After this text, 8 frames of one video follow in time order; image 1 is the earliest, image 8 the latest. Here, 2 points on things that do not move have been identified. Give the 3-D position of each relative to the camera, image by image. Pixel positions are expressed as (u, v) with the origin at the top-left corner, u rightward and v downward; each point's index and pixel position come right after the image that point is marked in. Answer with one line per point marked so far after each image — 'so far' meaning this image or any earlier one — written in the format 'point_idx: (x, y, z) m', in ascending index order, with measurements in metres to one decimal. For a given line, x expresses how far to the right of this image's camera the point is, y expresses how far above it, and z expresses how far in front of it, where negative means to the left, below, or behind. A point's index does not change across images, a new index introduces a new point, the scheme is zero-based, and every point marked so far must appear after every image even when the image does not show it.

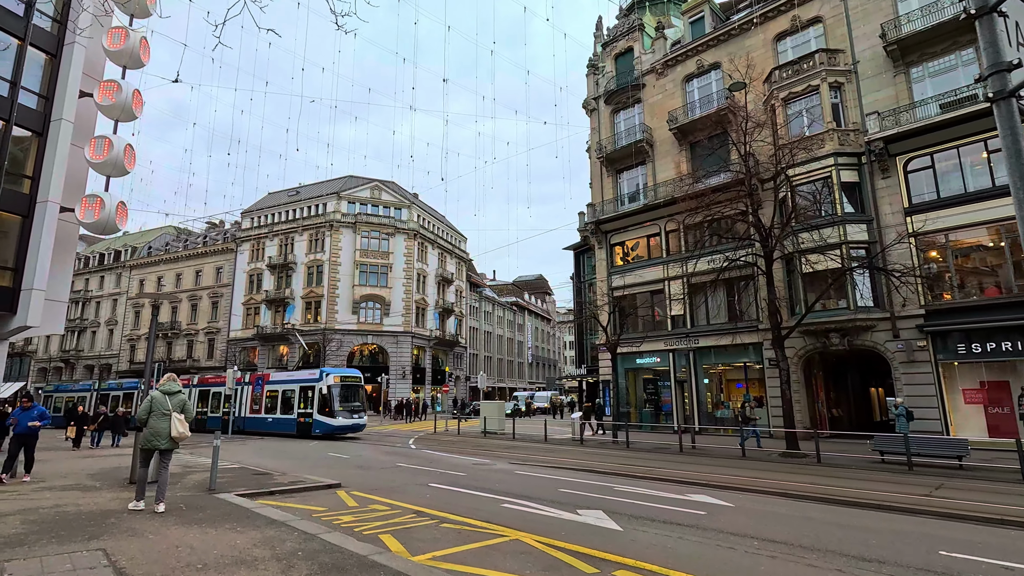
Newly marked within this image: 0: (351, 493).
0: (-2.7, -3.5, +9.1) m
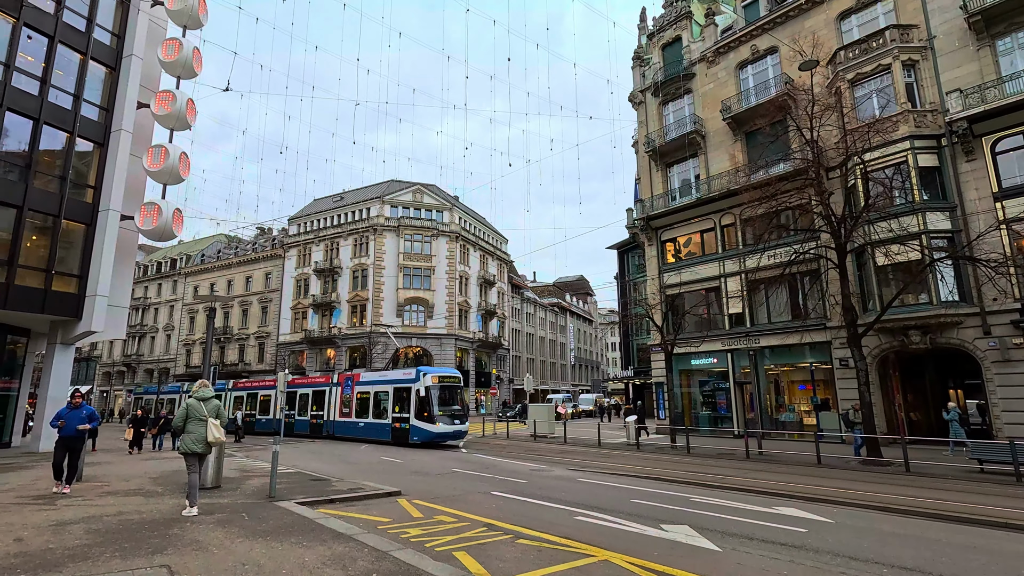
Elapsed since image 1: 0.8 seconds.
0: (-1.6, -3.5, +8.7) m
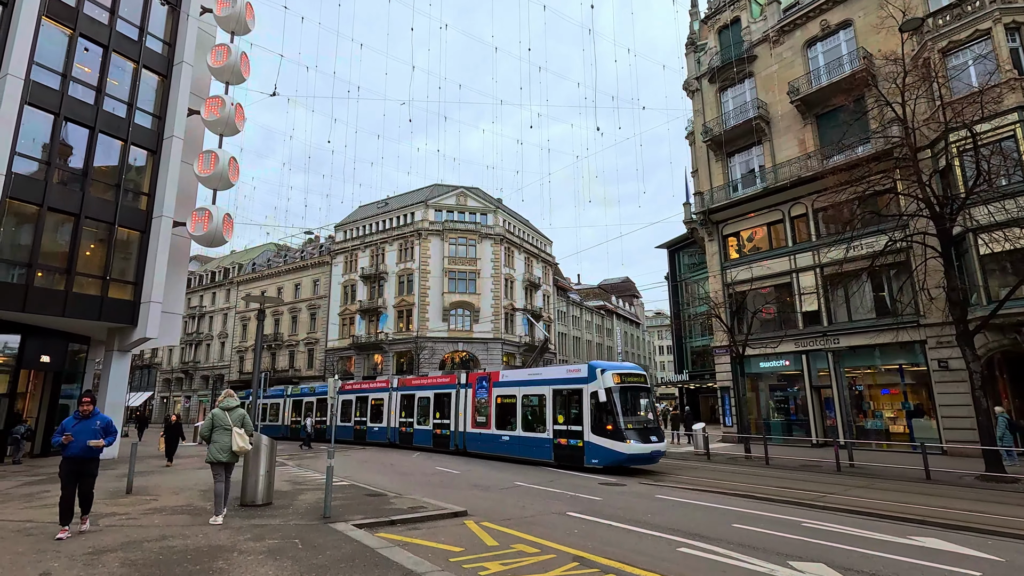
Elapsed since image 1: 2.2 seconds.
0: (-0.4, -3.4, +7.6) m
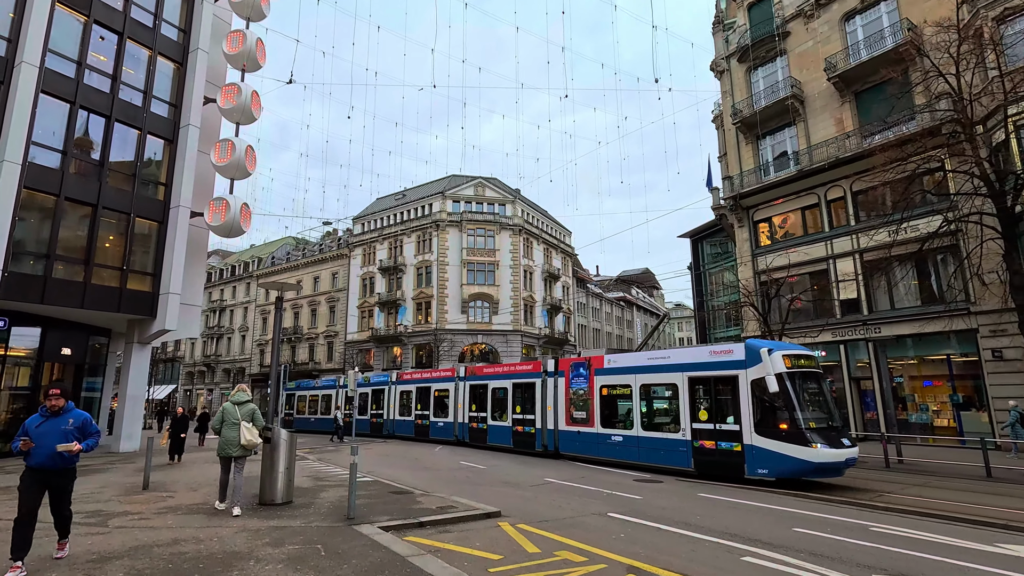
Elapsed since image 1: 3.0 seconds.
0: (+0.1, -3.2, +7.0) m
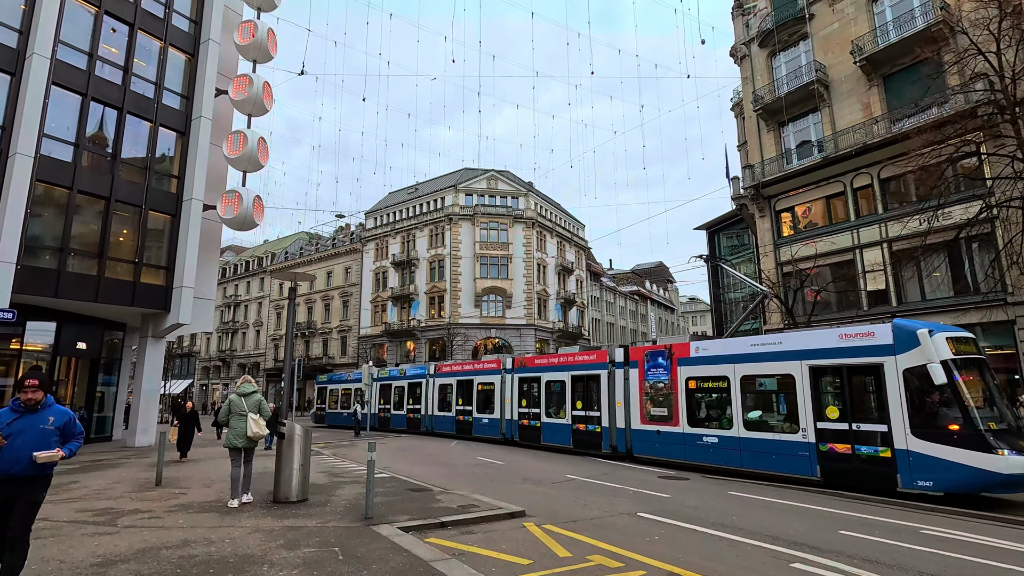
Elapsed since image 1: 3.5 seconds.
0: (+0.4, -3.0, +6.6) m
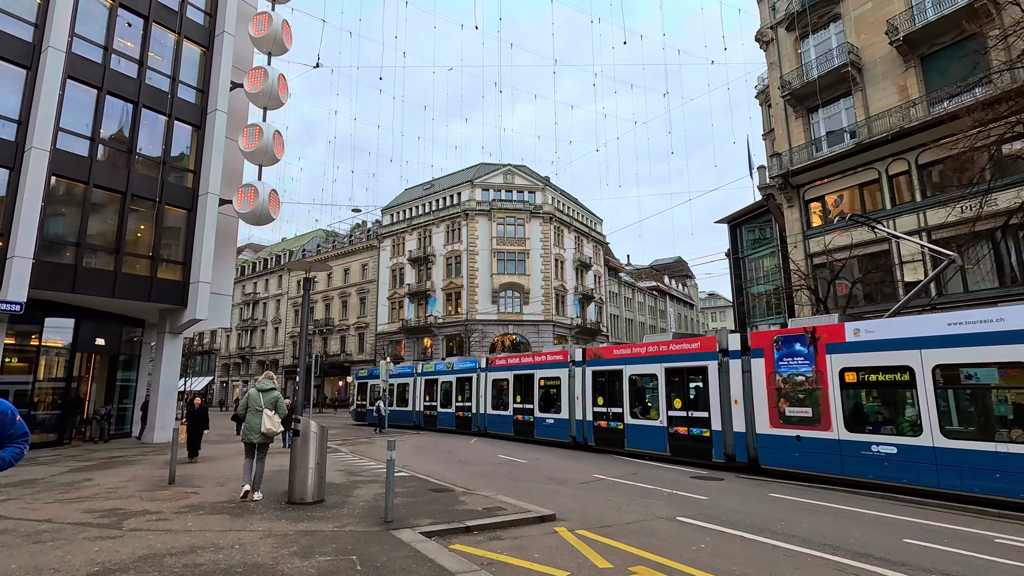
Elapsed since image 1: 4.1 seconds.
0: (+0.8, -2.8, +6.1) m
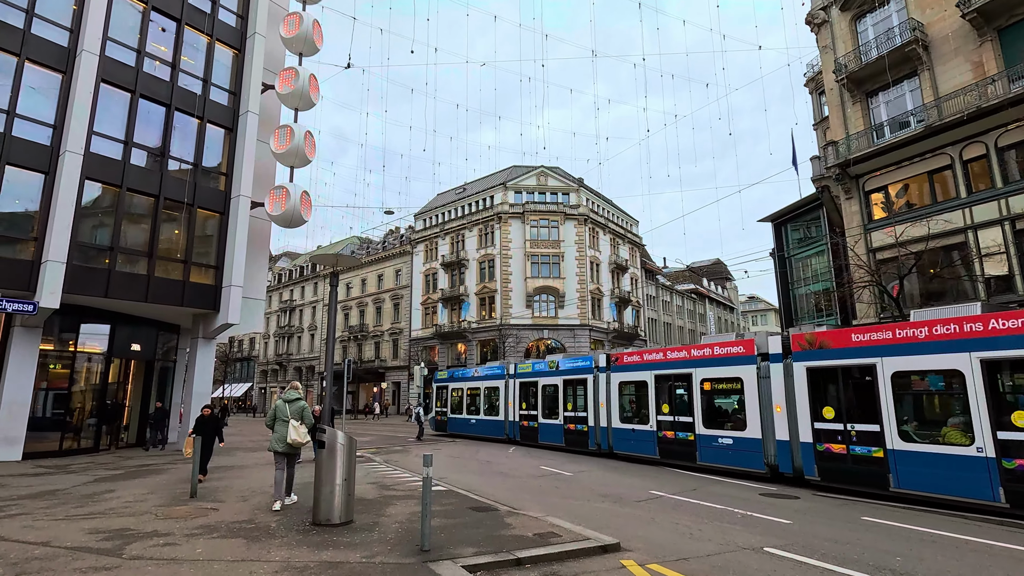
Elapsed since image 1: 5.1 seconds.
0: (+1.4, -2.7, +5.0) m
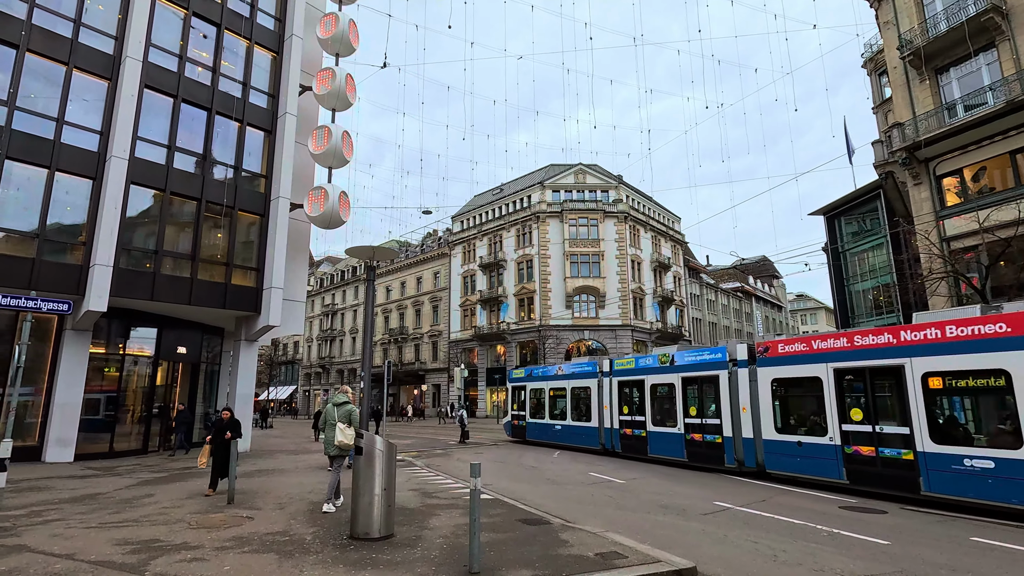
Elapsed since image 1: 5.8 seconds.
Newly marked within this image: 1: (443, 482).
0: (+1.9, -2.5, +4.2) m
1: (-1.4, -3.8, +10.5) m
